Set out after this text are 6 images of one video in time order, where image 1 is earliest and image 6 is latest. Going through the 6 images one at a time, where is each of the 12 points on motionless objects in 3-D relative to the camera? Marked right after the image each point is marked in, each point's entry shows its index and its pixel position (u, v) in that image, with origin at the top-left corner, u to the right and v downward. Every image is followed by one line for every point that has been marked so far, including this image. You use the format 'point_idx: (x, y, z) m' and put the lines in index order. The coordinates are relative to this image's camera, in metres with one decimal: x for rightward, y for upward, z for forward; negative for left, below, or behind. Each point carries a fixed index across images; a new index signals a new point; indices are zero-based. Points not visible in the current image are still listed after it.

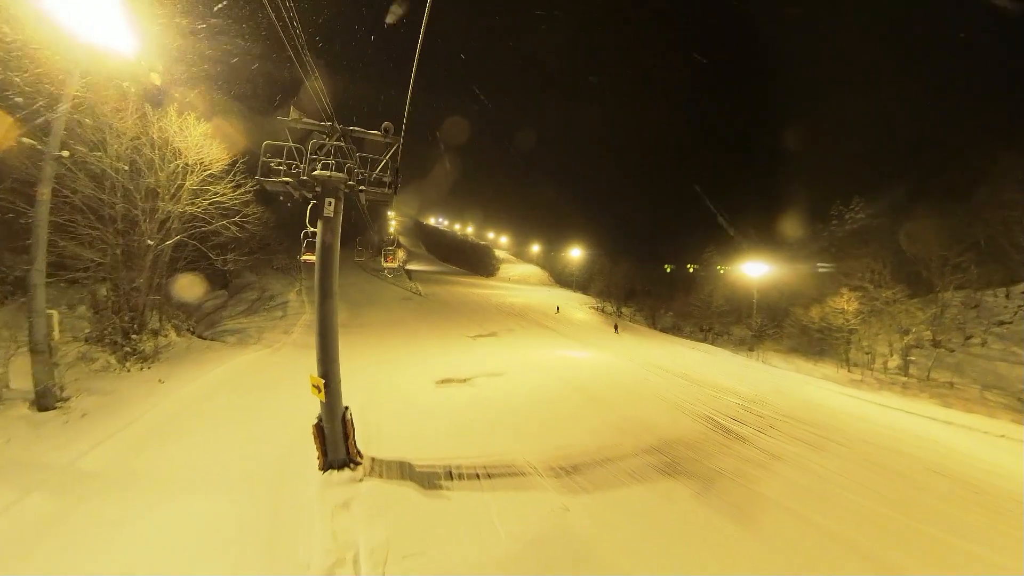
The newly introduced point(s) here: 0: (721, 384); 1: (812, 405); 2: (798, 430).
0: (+7.4, -3.4, +16.5) m
1: (+10.7, -4.1, +16.8) m
2: (+8.0, -4.0, +13.5) m
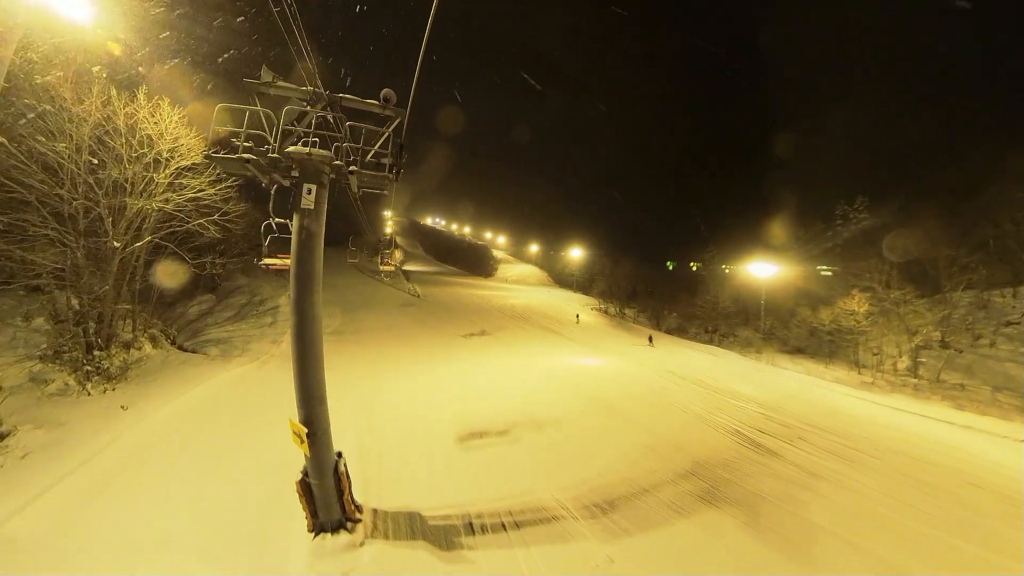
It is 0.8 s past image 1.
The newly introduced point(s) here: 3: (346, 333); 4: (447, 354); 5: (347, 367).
0: (+7.6, -3.4, +15.7) m
1: (+10.9, -4.1, +16.0) m
2: (+8.2, -4.0, +12.7) m
3: (-5.7, -1.7, +15.8) m
4: (-1.8, -2.3, +14.6) m
5: (-4.4, -2.2, +12.3) m
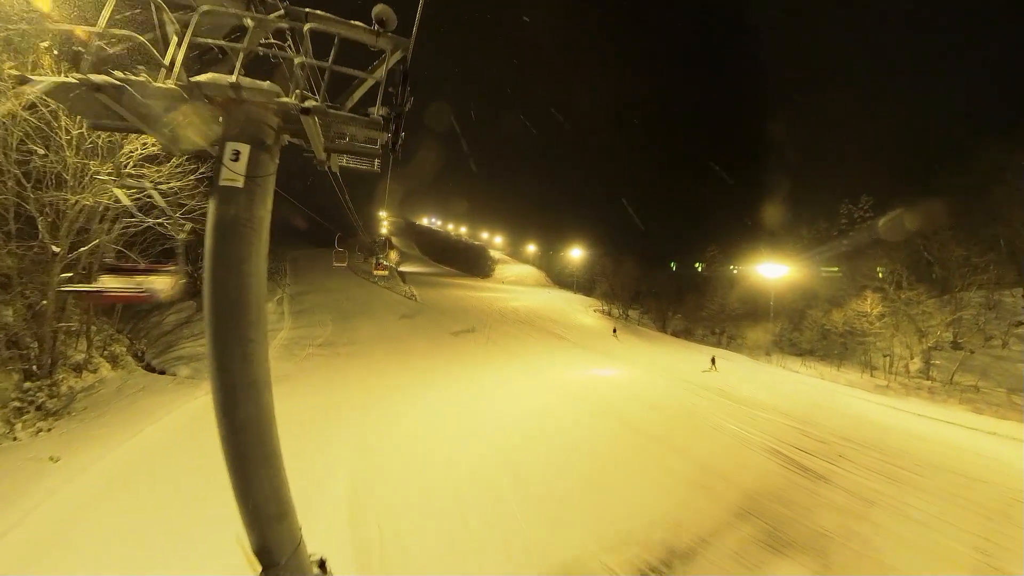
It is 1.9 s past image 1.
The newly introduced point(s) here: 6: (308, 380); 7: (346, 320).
0: (+7.8, -3.5, +14.7) m
1: (+11.1, -4.2, +15.1) m
2: (+8.5, -4.1, +11.7) m
3: (-5.5, -1.9, +14.6) m
4: (-1.6, -2.4, +13.5) m
5: (-4.1, -2.4, +11.2) m
6: (-5.2, -2.5, +11.7) m
7: (-6.6, -1.3, +18.5) m
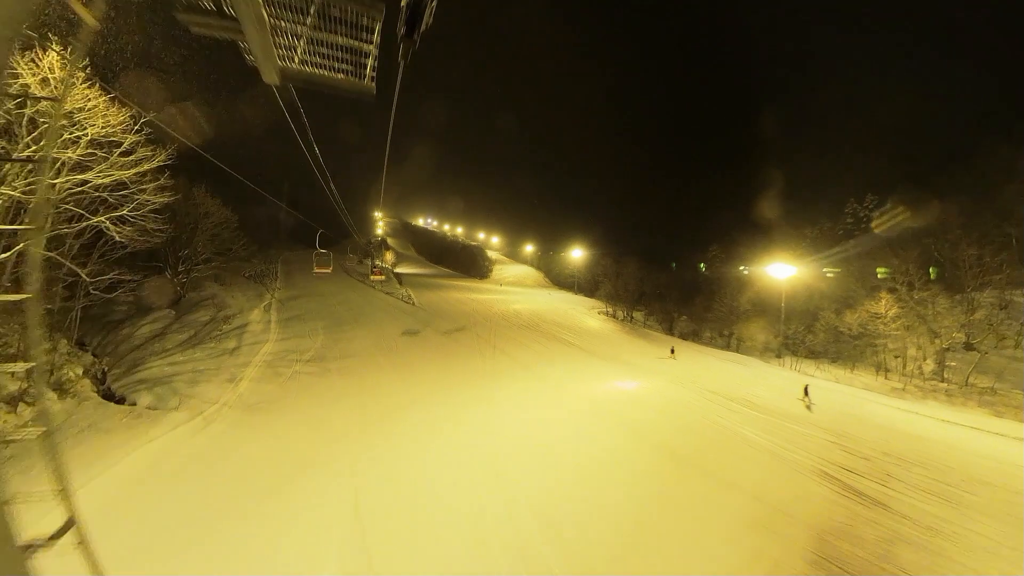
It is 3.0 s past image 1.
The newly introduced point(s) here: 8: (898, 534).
0: (+8.0, -3.6, +13.7) m
1: (+11.3, -4.2, +14.1) m
2: (+8.8, -4.1, +10.7) m
3: (-5.2, -2.0, +13.5) m
4: (-1.3, -2.5, +12.4) m
5: (-3.8, -2.5, +10.1) m
6: (-4.9, -2.6, +10.6) m
7: (-6.4, -1.5, +17.3) m
8: (+6.0, -3.8, +7.2) m
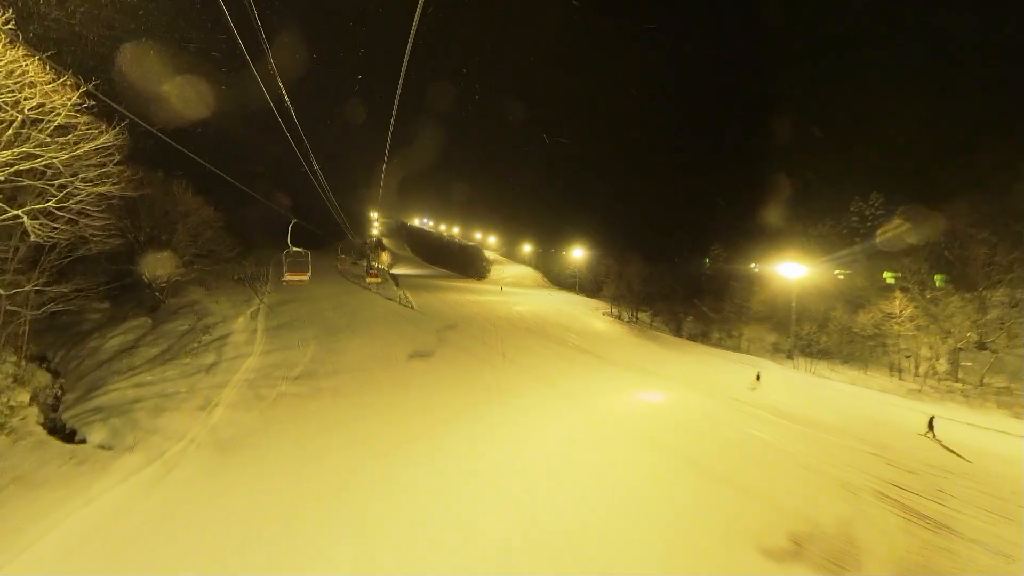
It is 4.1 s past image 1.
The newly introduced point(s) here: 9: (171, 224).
0: (+8.3, -3.6, +12.8) m
1: (+11.6, -4.2, +13.2) m
2: (+9.1, -4.1, +9.8) m
3: (-5.0, -2.1, +12.5) m
4: (-1.1, -2.6, +11.4) m
5: (-3.6, -2.6, +9.1) m
6: (-4.6, -2.7, +9.6) m
7: (-6.2, -1.6, +16.3) m
8: (+6.3, -3.8, +6.3) m
9: (-13.7, +2.6, +19.1) m
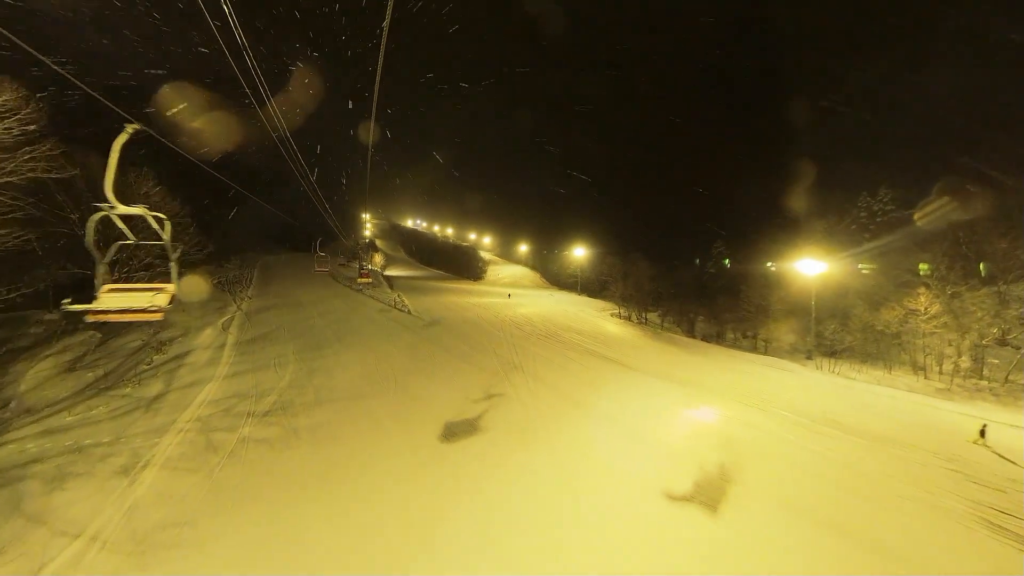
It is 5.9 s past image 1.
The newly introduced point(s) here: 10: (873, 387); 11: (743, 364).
0: (+8.7, -3.5, +11.3) m
1: (+12.0, -4.1, +11.8) m
2: (+9.5, -4.0, +8.4) m
3: (-4.6, -2.2, +10.8) m
4: (-0.6, -2.6, +9.8) m
5: (-3.1, -2.7, +7.4) m
6: (-4.2, -2.8, +7.9) m
7: (-5.8, -1.7, +14.6) m
8: (+6.8, -3.7, +4.8) m
9: (-13.5, +2.4, +17.3) m
10: (+14.9, -4.2, +19.0) m
11: (+9.0, -3.0, +18.6) m
